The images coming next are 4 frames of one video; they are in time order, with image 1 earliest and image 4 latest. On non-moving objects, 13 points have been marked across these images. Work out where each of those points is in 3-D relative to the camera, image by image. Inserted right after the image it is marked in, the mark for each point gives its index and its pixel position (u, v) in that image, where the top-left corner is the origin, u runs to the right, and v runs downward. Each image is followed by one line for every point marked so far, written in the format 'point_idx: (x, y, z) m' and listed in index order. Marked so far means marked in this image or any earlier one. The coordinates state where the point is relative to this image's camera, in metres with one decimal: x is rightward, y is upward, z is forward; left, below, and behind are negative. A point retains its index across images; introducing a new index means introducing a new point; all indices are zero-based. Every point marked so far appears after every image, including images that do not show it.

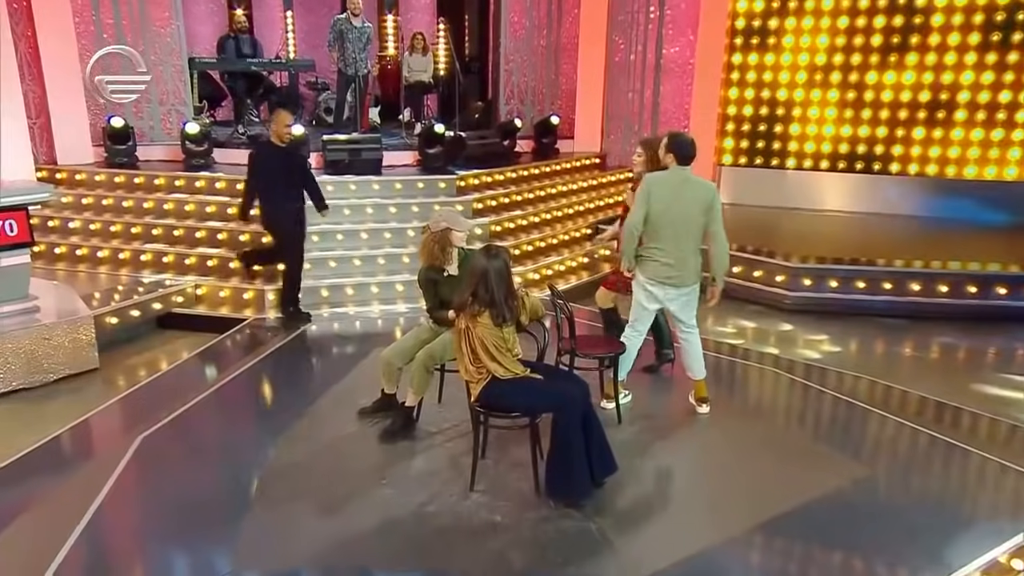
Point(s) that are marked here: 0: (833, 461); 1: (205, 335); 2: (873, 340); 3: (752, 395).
0: (+1.1, -0.6, +4.4) m
1: (-1.3, -0.2, +5.5) m
2: (+1.6, -0.2, +5.8) m
3: (+1.0, -0.4, +5.0) m
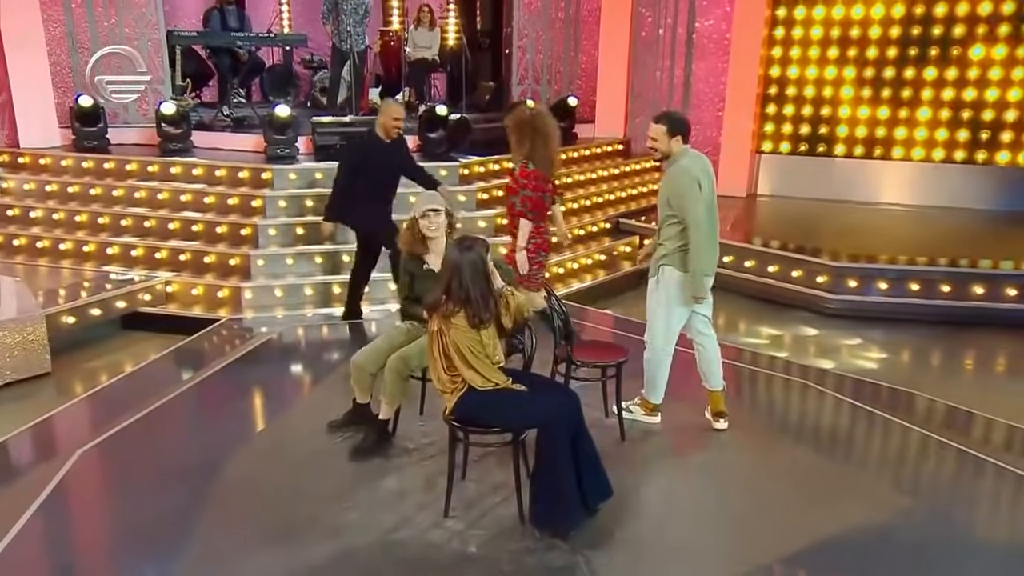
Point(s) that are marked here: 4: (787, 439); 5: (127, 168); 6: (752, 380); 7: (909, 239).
0: (+1.1, -0.6, +3.7) m
1: (-1.3, -0.2, +4.9) m
2: (+1.7, -0.3, +5.1) m
3: (+0.9, -0.4, +4.3) m
4: (+0.9, -0.5, +4.1) m
5: (-1.6, +0.5, +5.4) m
6: (+0.9, -0.3, +4.6) m
7: (+1.9, +0.2, +6.0) m
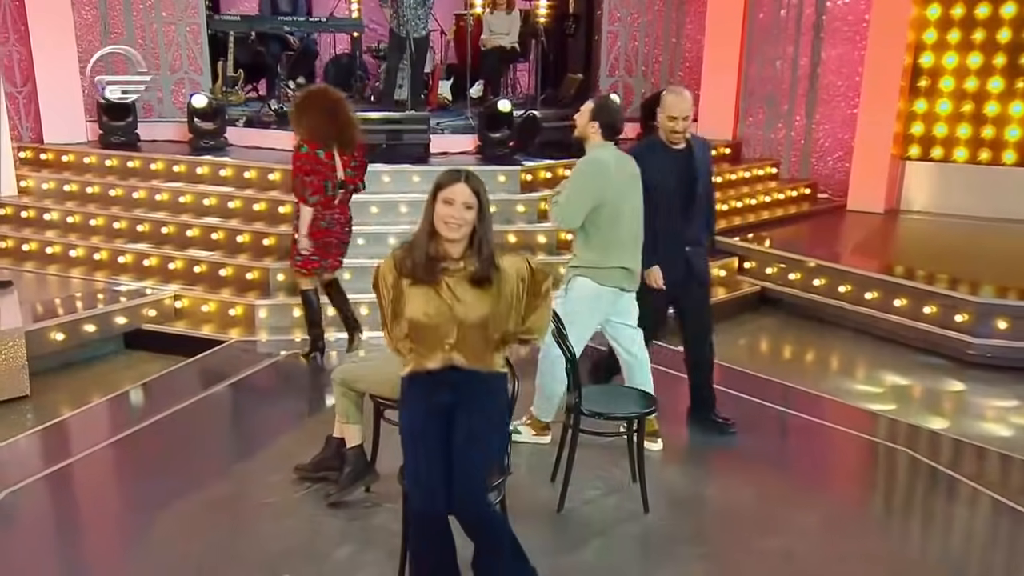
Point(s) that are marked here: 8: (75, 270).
0: (+1.0, -0.7, +2.7) m
1: (-1.1, -0.2, +4.3) m
2: (+1.8, -0.4, +3.9) m
3: (+1.0, -0.5, +3.3) m
4: (+0.9, -0.6, +3.1) m
5: (-1.3, +0.5, +4.8) m
6: (+1.0, -0.4, +3.7) m
7: (+2.2, +0.1, +4.8) m
8: (-1.6, +0.1, +4.6) m
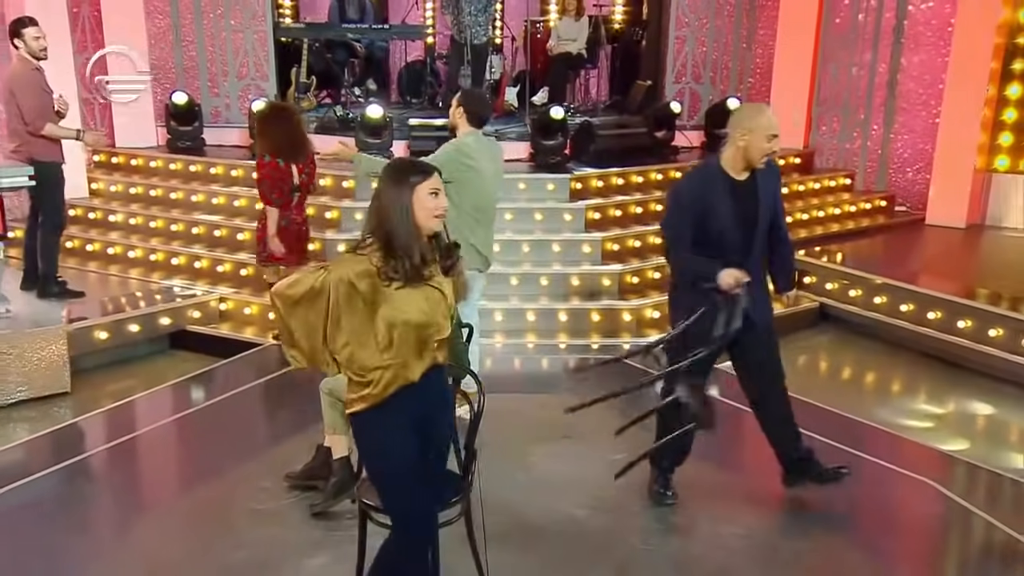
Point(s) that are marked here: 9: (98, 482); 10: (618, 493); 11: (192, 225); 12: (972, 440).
0: (+0.8, -0.7, +2.5) m
1: (-1.0, -0.2, +4.4) m
2: (+1.9, -0.5, +3.6) m
3: (+0.9, -0.6, +3.1) m
4: (+0.8, -0.6, +2.9) m
5: (-1.1, +0.4, +4.9) m
6: (+1.0, -0.5, +3.4) m
7: (+2.4, 0.0, +4.4) m
8: (-1.4, +0.1, +4.7) m
9: (-1.1, -0.6, +3.3) m
10: (+0.3, -0.5, +3.2) m
11: (-1.2, +0.2, +4.7) m
12: (+1.3, -0.4, +3.6) m
